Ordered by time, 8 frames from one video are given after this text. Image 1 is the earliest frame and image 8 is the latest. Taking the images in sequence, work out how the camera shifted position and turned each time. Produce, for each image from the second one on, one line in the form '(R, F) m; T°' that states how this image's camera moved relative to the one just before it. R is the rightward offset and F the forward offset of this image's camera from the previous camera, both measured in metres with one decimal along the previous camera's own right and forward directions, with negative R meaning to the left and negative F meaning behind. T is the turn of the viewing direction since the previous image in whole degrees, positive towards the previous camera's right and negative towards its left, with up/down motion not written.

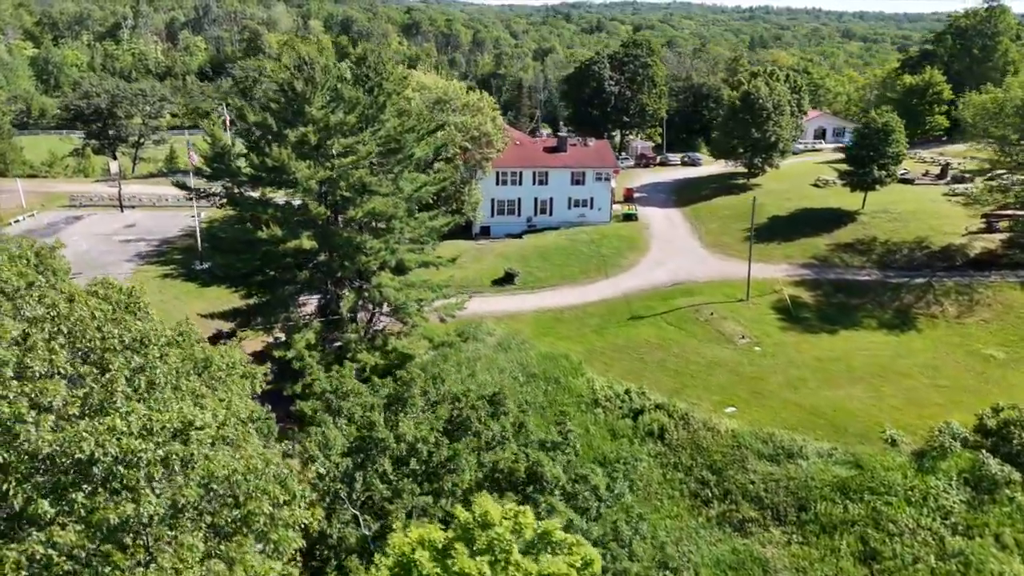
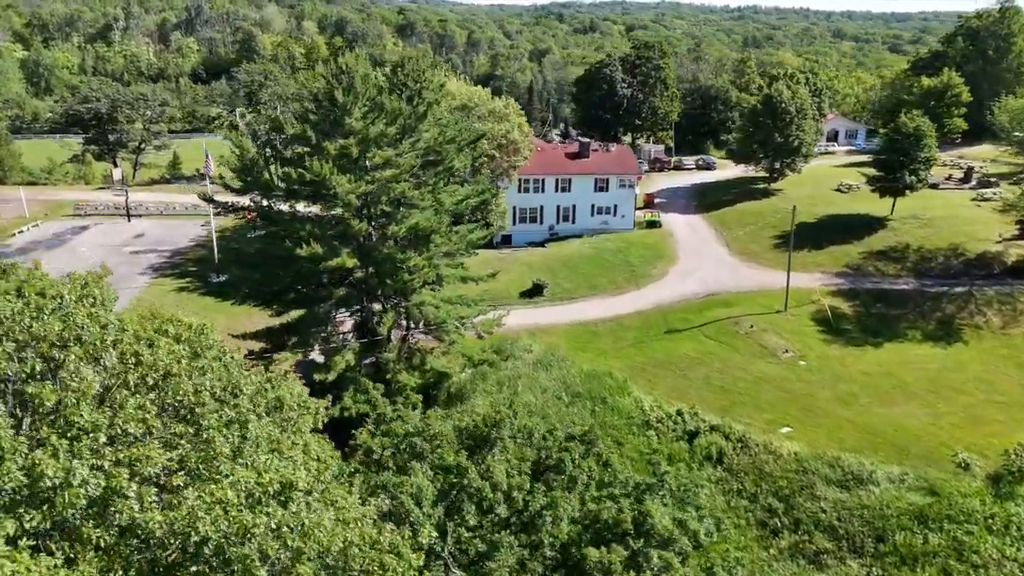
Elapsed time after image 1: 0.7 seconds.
(-1.9, +1.1) m; +1°
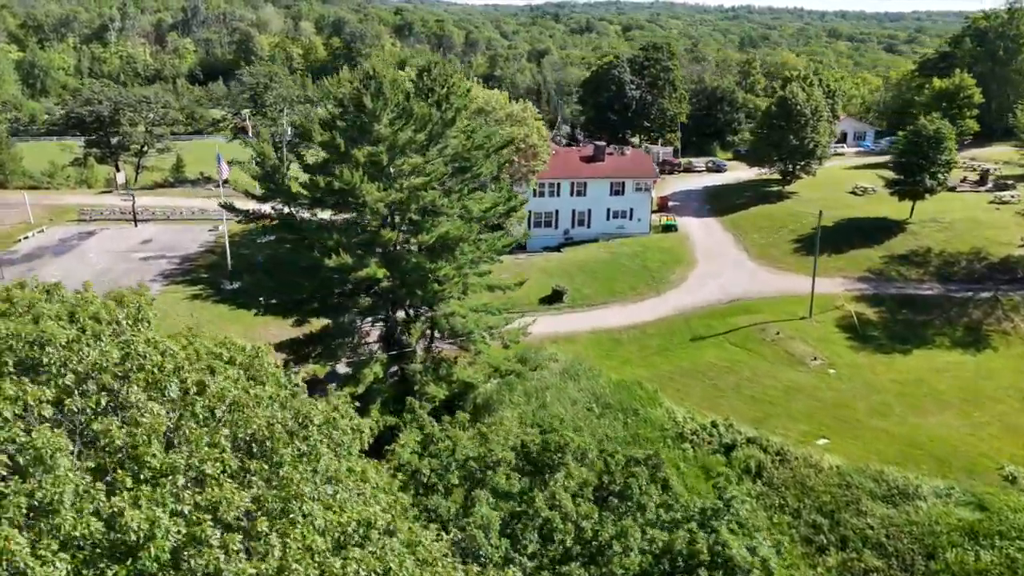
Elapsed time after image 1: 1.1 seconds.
(-1.2, +0.6) m; 0°
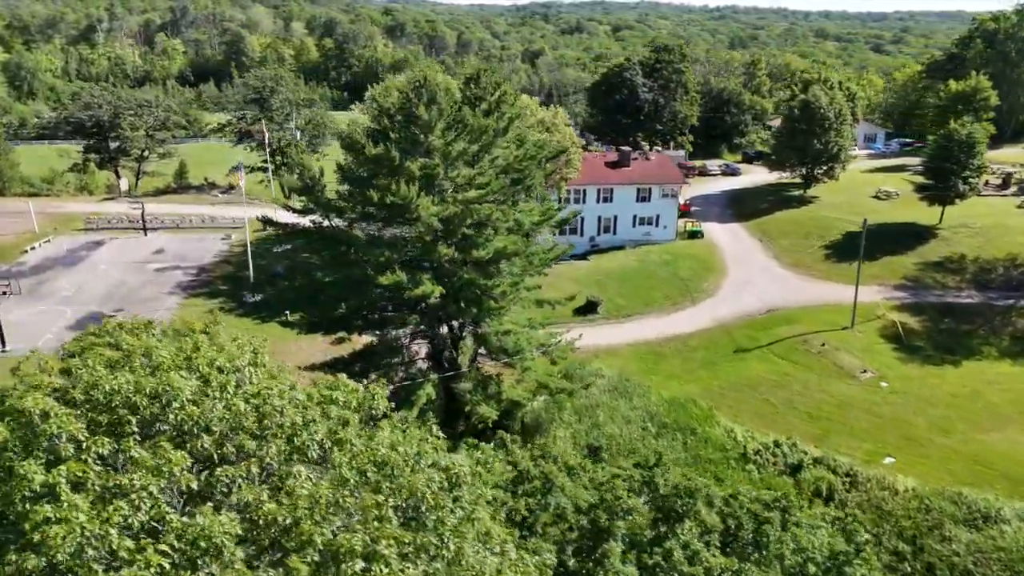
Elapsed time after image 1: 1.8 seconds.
(-2.2, +1.0) m; +1°
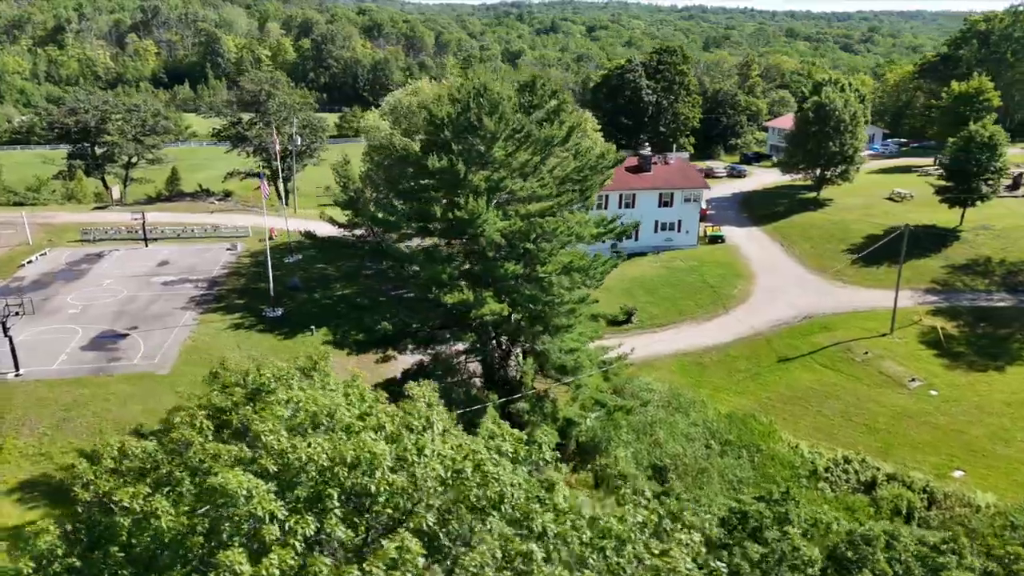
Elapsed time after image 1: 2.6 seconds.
(-2.7, +1.0) m; +2°
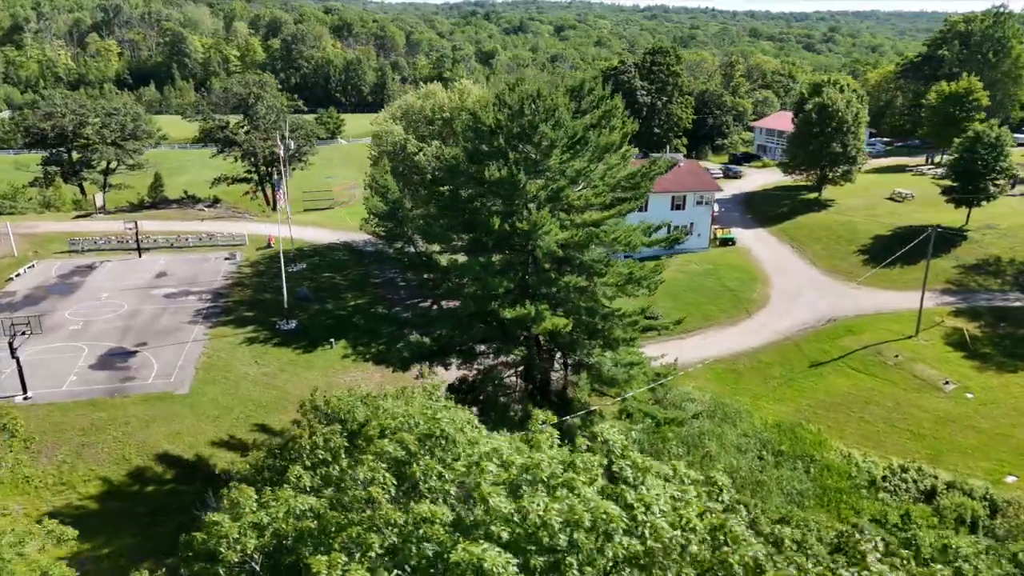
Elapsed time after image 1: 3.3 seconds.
(-2.5, +0.8) m; +3°
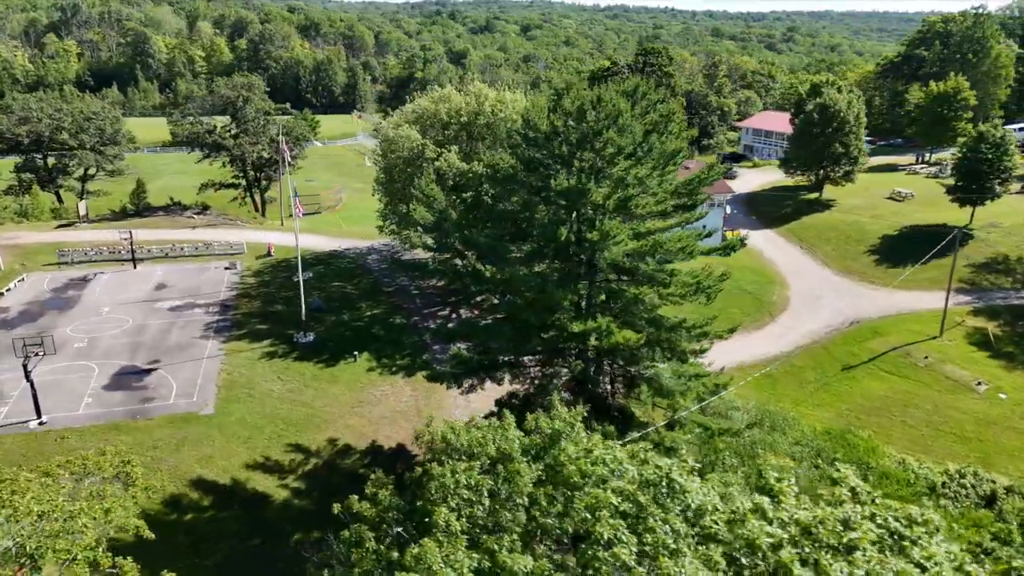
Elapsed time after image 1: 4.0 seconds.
(-2.6, +0.8) m; +3°
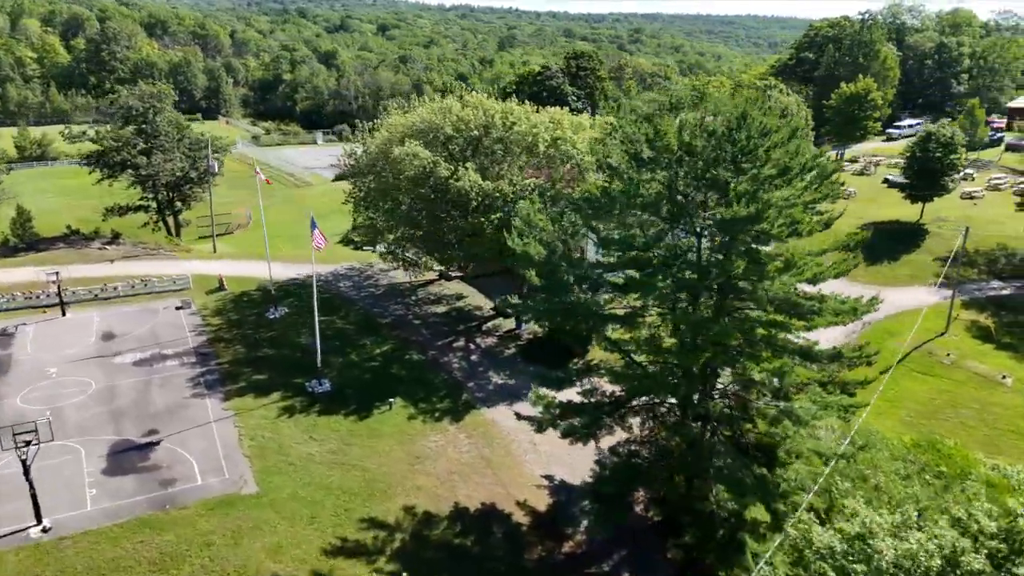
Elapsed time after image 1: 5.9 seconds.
(-7.0, +3.0) m; +11°
